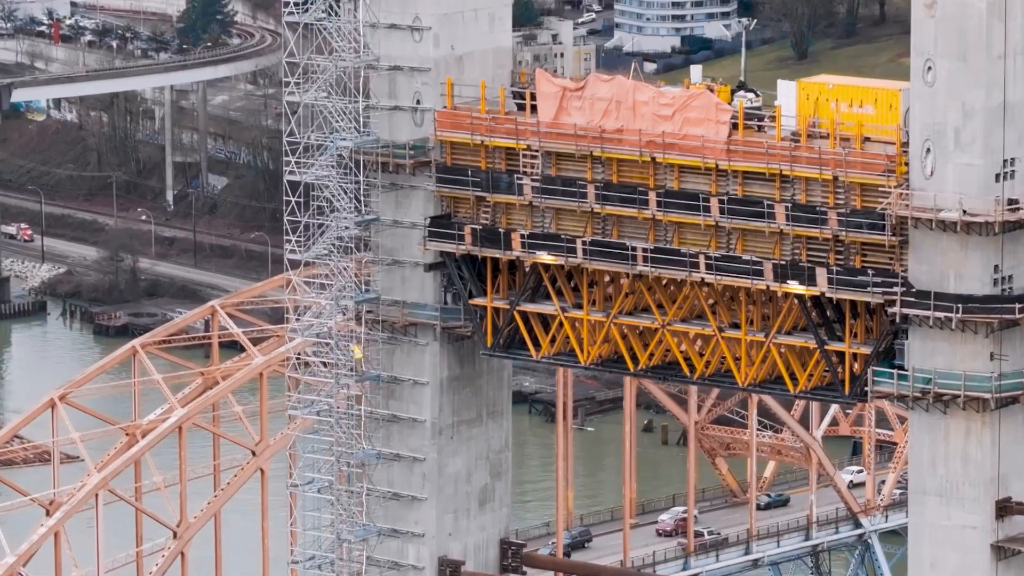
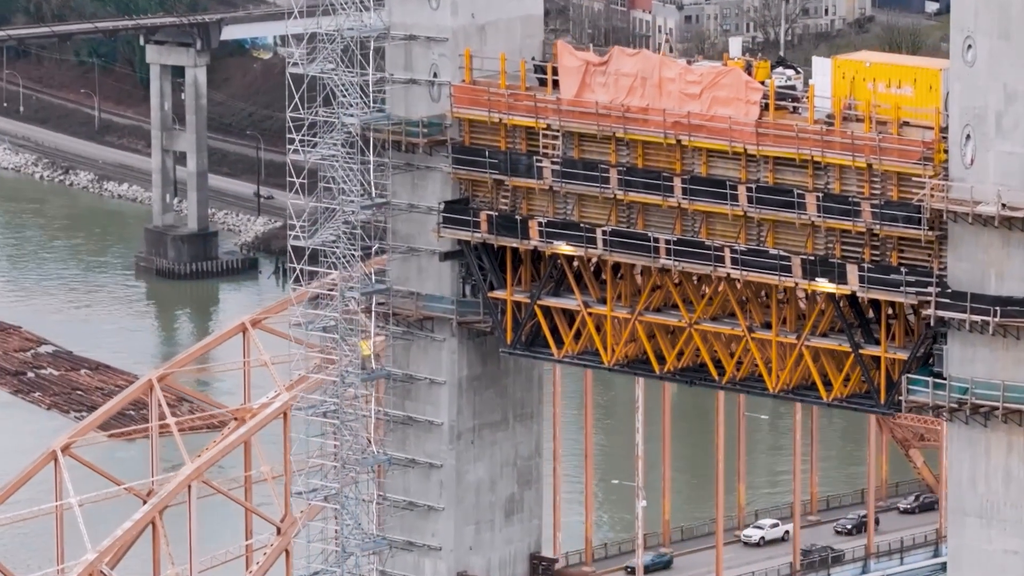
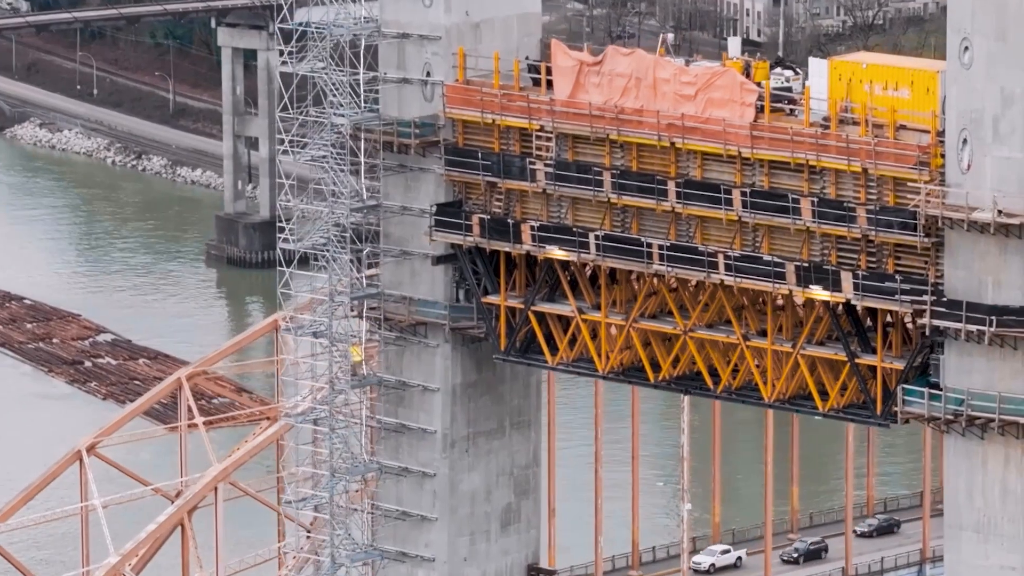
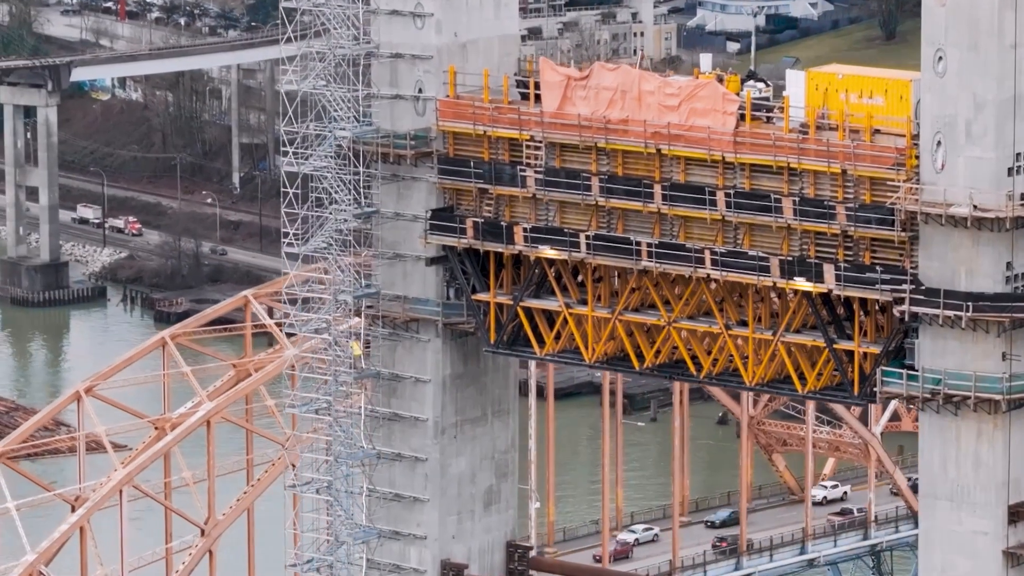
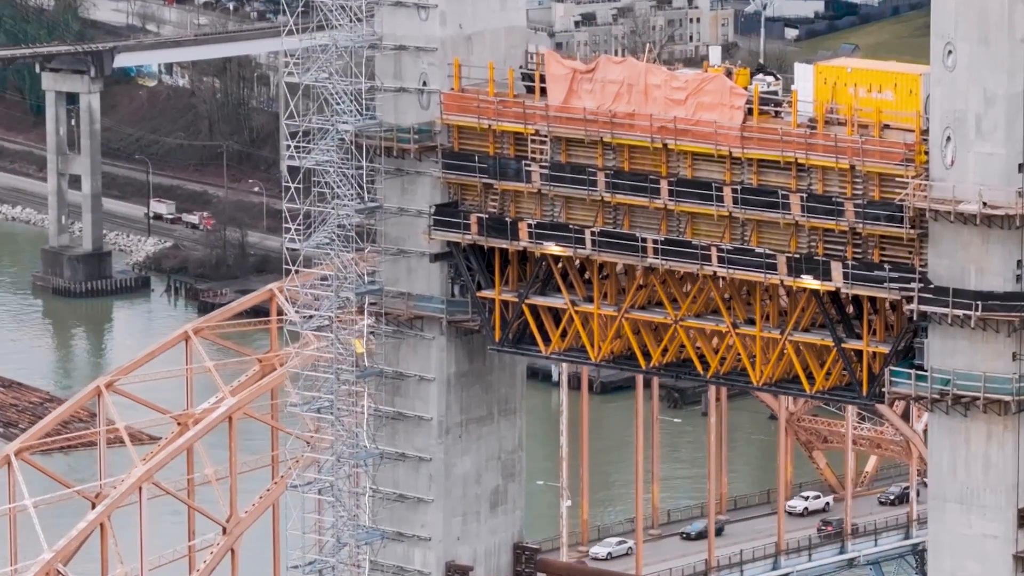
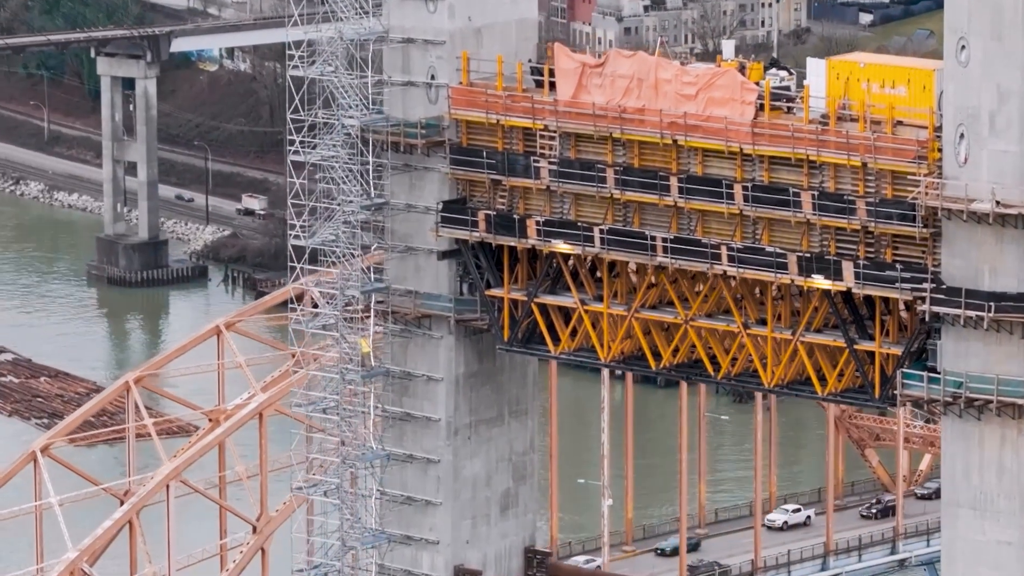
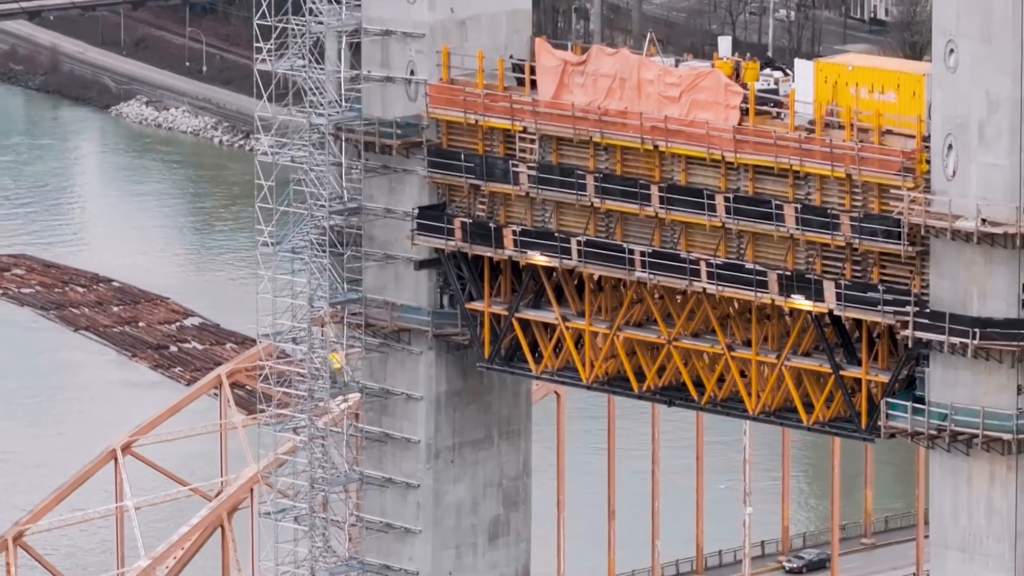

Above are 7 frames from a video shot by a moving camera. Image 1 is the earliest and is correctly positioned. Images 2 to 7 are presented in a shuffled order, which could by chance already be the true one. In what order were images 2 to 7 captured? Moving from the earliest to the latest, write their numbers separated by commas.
4, 5, 6, 2, 3, 7
